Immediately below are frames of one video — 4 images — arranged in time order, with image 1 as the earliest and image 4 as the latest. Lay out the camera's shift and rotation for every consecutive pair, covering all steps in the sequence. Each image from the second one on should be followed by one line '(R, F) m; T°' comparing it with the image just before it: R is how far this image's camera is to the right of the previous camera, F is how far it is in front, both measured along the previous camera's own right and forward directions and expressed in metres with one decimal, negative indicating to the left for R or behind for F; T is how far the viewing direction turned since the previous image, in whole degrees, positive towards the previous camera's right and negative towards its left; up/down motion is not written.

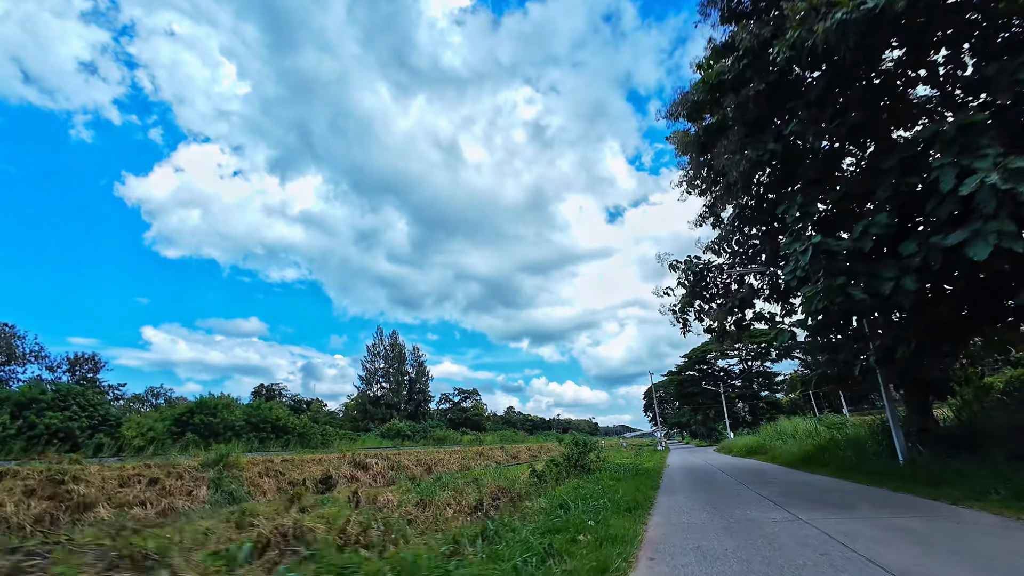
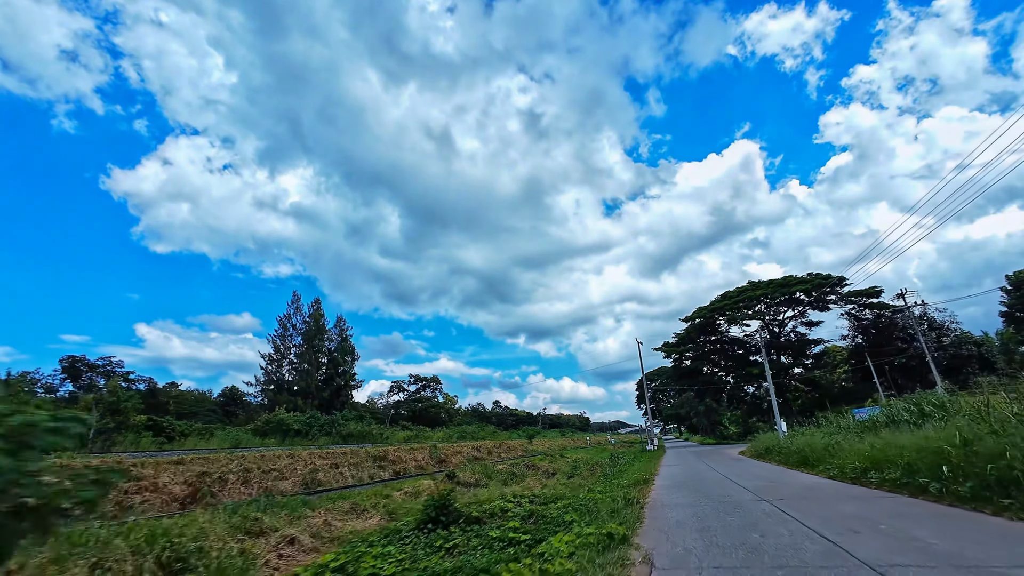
(+2.7, +14.0) m; 0°
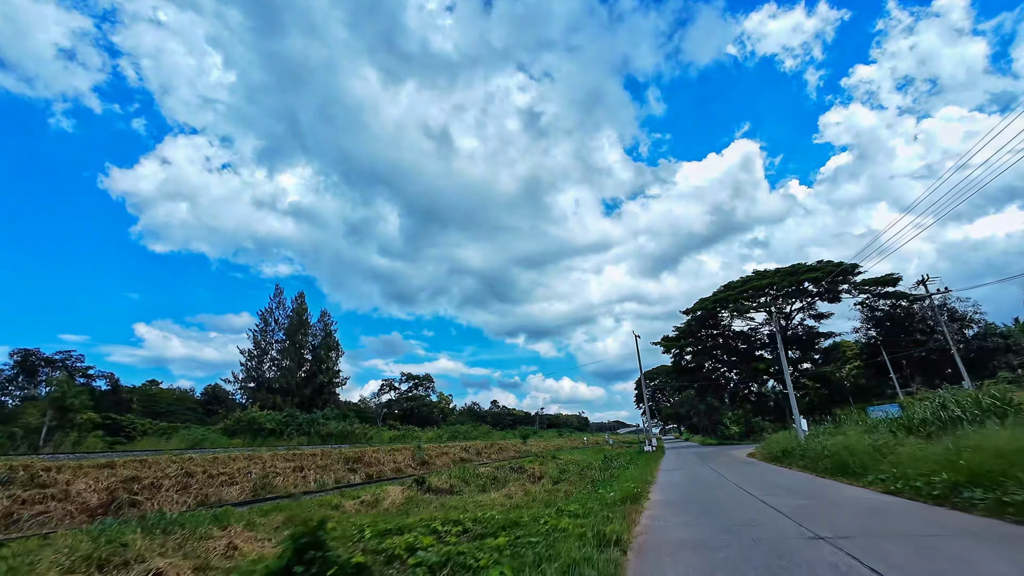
(+0.4, +2.2) m; 0°
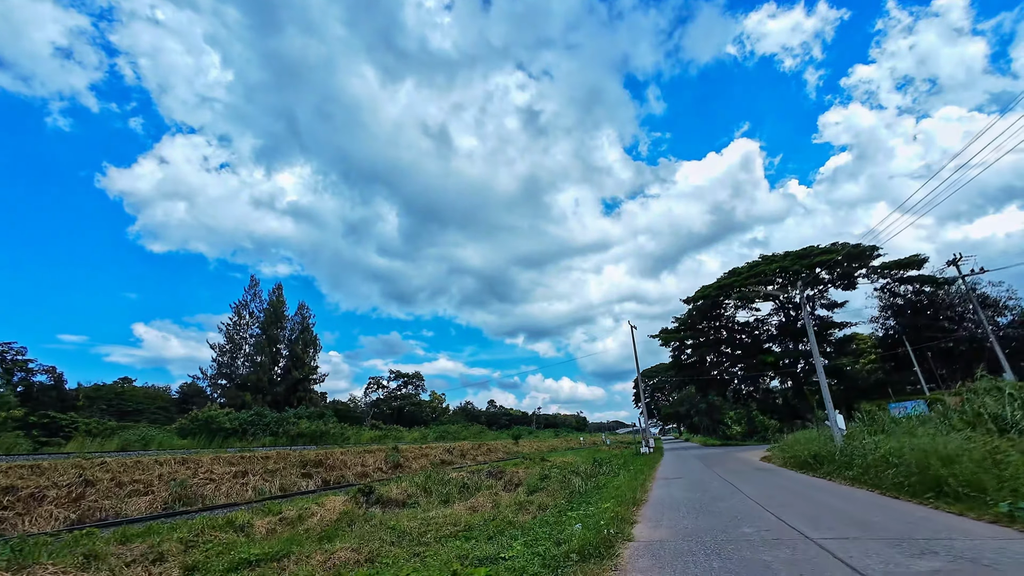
(+0.5, +2.7) m; 0°
